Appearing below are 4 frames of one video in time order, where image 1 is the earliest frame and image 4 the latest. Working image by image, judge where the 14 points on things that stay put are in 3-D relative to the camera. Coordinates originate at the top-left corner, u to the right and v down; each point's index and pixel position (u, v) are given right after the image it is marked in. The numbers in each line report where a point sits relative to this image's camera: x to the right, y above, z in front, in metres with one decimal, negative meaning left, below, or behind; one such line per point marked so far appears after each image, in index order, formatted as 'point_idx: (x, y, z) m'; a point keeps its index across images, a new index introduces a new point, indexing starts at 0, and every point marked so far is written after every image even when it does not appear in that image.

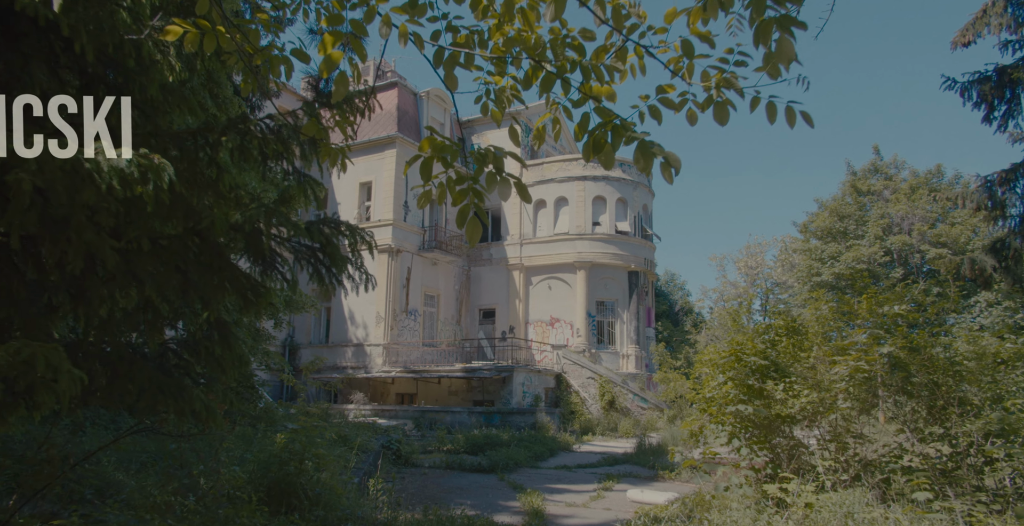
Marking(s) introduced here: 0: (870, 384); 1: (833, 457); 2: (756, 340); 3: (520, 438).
0: (+4.2, -1.4, +8.3) m
1: (+3.9, -2.3, +8.7) m
2: (+3.1, -1.0, +9.3) m
3: (+0.2, -4.1, +16.6) m
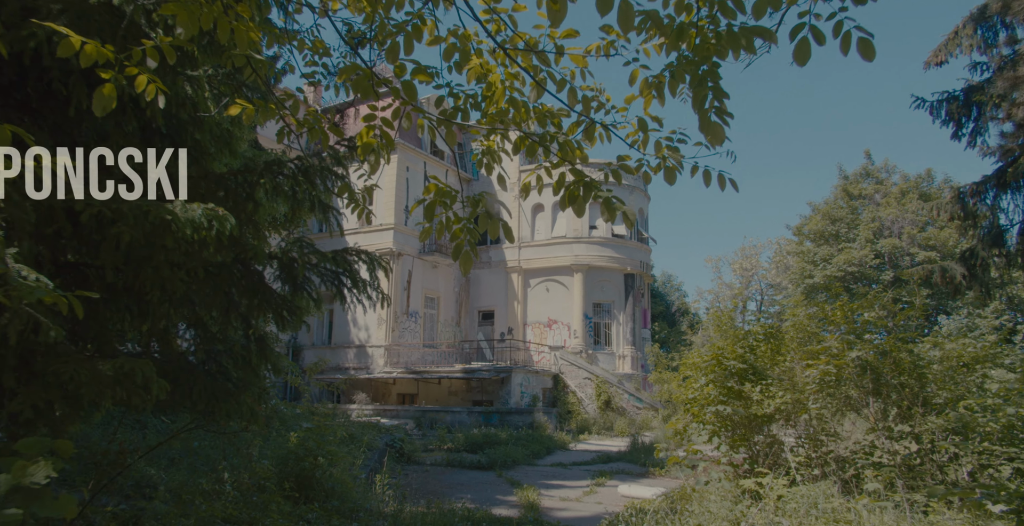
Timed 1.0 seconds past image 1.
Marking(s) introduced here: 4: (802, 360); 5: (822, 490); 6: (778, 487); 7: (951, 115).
0: (+4.1, -1.5, +9.0) m
1: (+3.8, -2.5, +9.4) m
2: (+3.1, -1.2, +10.0) m
3: (+0.1, -4.2, +17.2) m
4: (+3.8, -1.3, +9.4) m
5: (+3.3, -2.4, +7.7) m
6: (+3.0, -2.6, +8.2) m
7: (+7.2, +2.4, +11.8) m
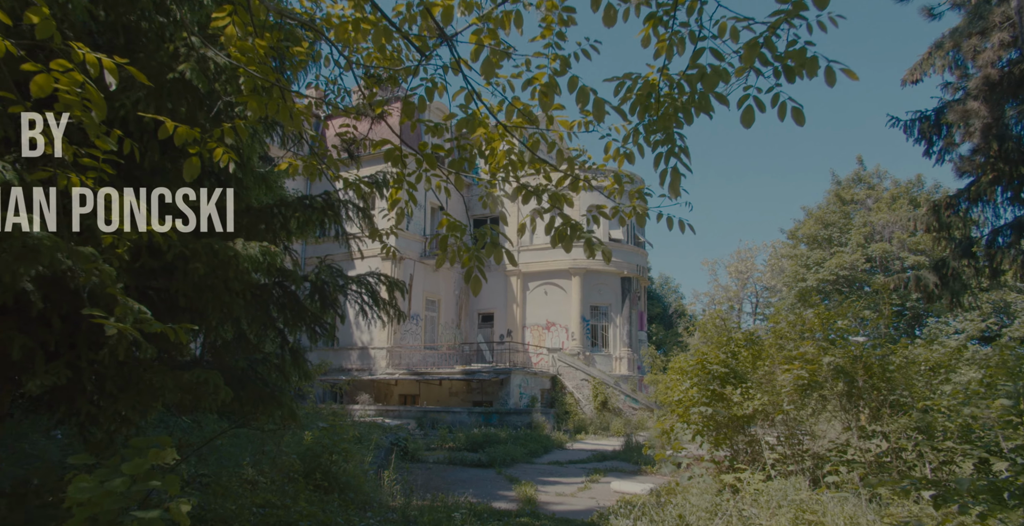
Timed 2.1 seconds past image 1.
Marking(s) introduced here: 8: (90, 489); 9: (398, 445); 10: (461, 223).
0: (+4.1, -1.7, +9.8) m
1: (+3.8, -2.6, +10.1) m
2: (+3.1, -1.3, +10.7) m
3: (+0.1, -4.3, +18.0) m
4: (+3.8, -1.4, +10.2) m
5: (+3.3, -2.6, +8.5) m
6: (+3.0, -2.7, +8.9) m
7: (+7.2, +2.3, +12.5) m
8: (-1.5, -0.8, +2.5) m
9: (-2.3, -3.7, +14.7) m
10: (-0.4, +0.3, +5.3) m
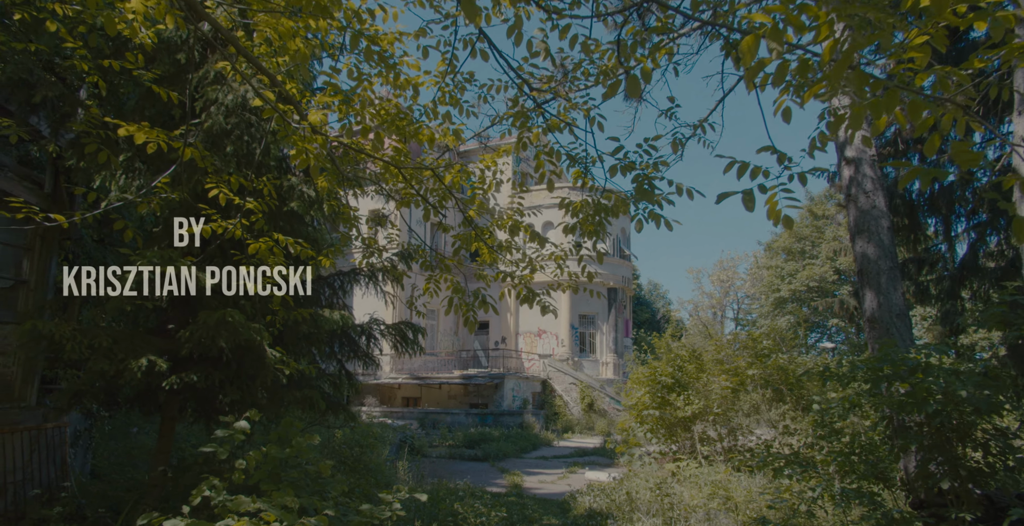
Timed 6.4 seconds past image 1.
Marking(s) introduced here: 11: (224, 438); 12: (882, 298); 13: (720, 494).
0: (+3.9, -2.3, +12.3) m
1: (+3.6, -3.2, +12.6) m
2: (+2.9, -1.9, +13.2) m
3: (-0.1, -4.9, +20.4) m
4: (+3.6, -2.0, +12.7) m
5: (+3.1, -3.2, +11.0) m
6: (+2.9, -3.3, +11.4) m
7: (+7.0, +1.7, +15.1) m
8: (-1.6, -1.3, +5.0) m
9: (-2.6, -4.3, +17.2) m
10: (-0.5, -0.3, +7.8) m
11: (-1.8, -1.1, +4.5) m
12: (+3.8, -0.3, +7.2) m
13: (+2.7, -3.0, +9.4) m
